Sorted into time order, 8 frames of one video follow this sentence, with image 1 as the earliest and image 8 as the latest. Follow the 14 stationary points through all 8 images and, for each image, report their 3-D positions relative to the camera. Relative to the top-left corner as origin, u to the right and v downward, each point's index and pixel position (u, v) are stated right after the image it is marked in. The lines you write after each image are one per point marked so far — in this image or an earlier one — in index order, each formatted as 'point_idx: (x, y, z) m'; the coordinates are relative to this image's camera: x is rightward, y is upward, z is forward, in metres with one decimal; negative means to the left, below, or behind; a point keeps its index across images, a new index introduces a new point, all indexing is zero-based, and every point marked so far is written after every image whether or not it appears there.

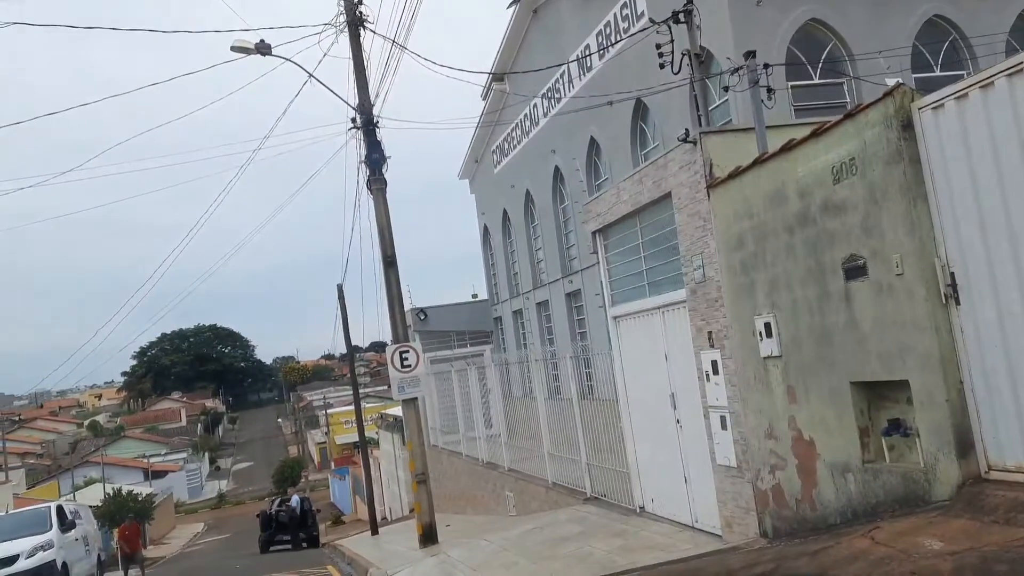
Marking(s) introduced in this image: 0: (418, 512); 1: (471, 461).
0: (-1.3, -3.2, +12.8) m
1: (-0.8, -3.4, +17.5) m
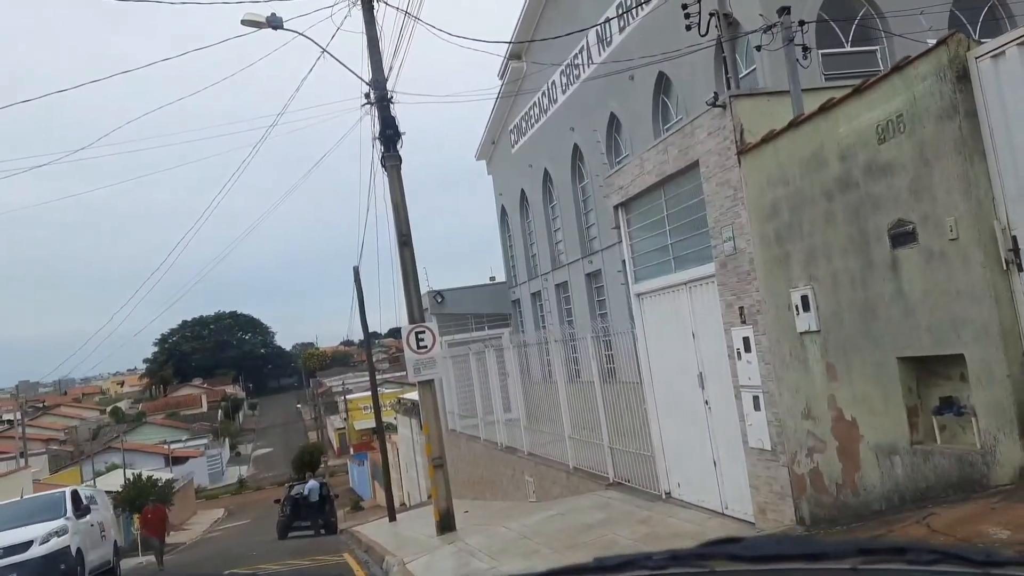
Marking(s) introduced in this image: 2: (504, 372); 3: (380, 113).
0: (-1.1, -2.9, +12.4) m
1: (-0.4, -3.0, +17.1) m
2: (-0.2, -1.5, +15.8) m
3: (-1.9, +2.5, +12.8) m
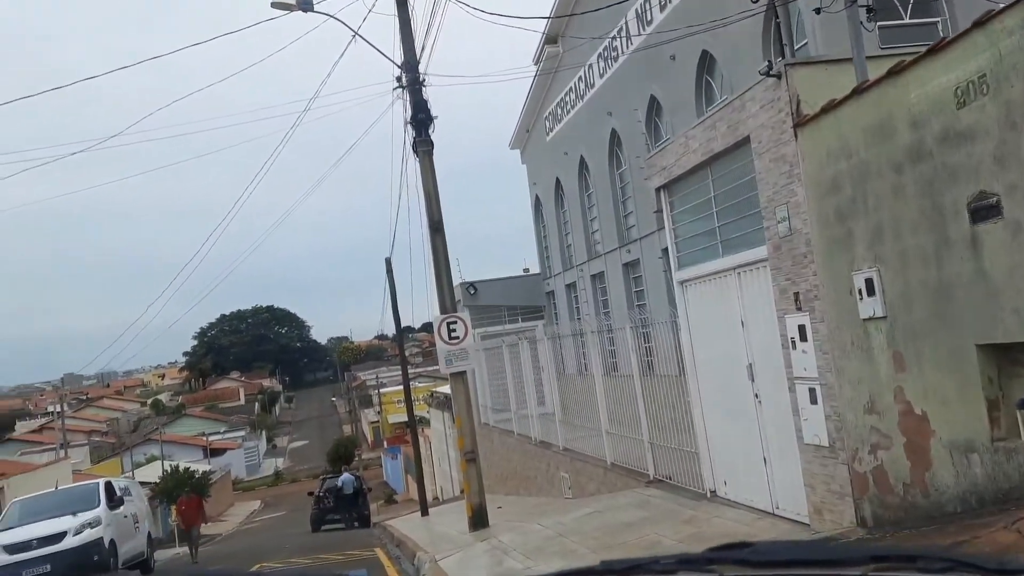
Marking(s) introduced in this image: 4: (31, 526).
0: (-0.6, -2.7, +12.0) m
1: (+0.2, -2.8, +16.7) m
2: (+0.4, -1.3, +15.4) m
3: (-1.4, +2.6, +12.4) m
4: (-7.7, -3.8, +14.6) m
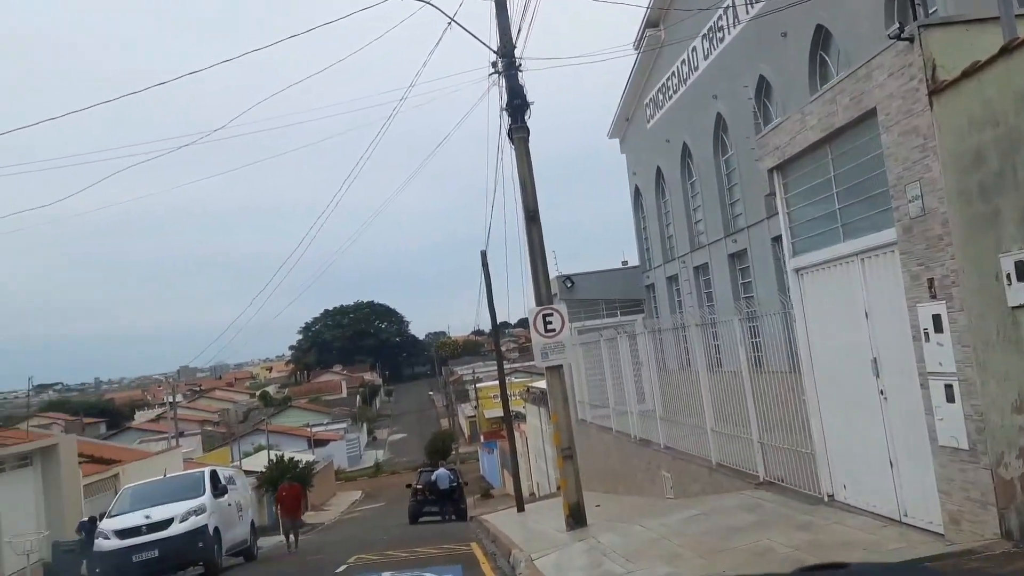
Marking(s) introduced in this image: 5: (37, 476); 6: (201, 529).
0: (+0.7, -2.6, +11.6) m
1: (+2.0, -2.7, +16.2) m
2: (+2.1, -1.2, +14.8) m
3: (-0.1, +2.8, +12.0) m
4: (-6.1, -3.7, +15.0) m
5: (-10.3, -4.1, +19.7) m
6: (-5.0, -3.9, +14.7) m
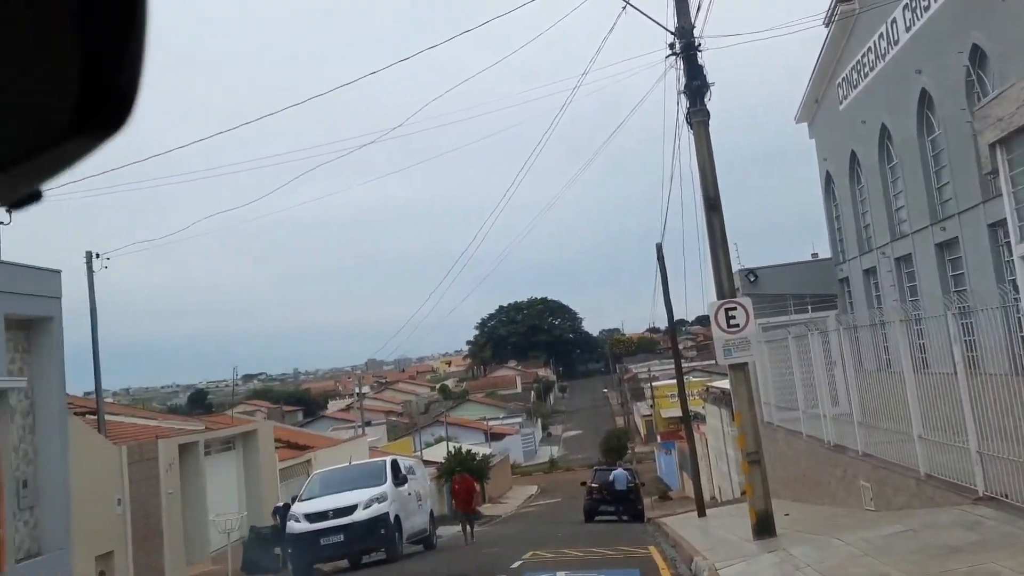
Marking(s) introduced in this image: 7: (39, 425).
0: (+2.9, -2.5, +10.9) m
1: (+5.0, -2.6, +15.1) m
2: (+4.8, -1.1, +13.8) m
3: (+2.2, +2.8, +11.4) m
4: (-3.2, -3.6, +15.5) m
5: (-6.3, -4.0, +20.9) m
6: (-2.2, -3.8, +15.0) m
7: (-7.0, -2.0, +13.4) m
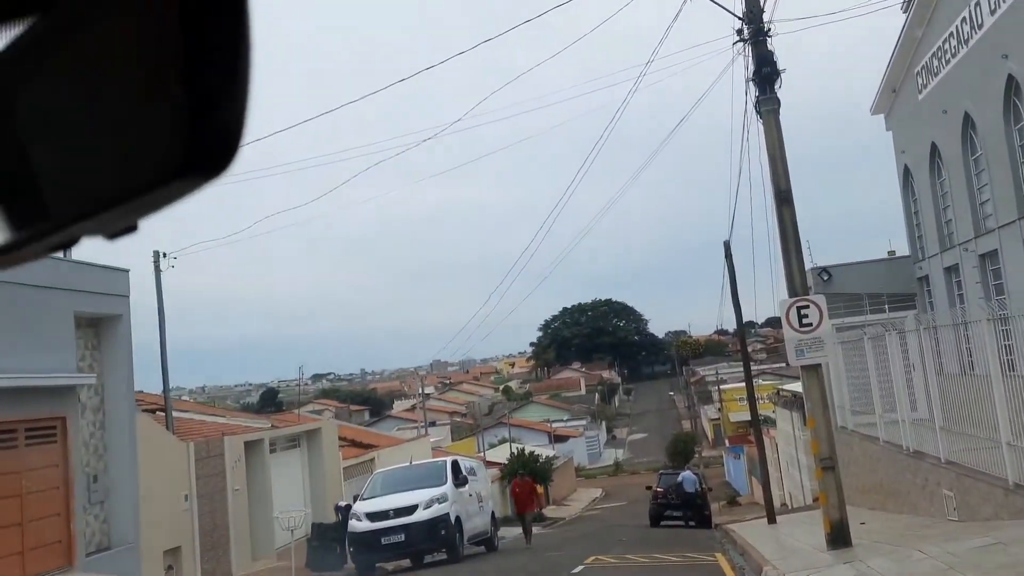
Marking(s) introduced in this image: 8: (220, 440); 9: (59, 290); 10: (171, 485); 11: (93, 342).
0: (+3.6, -2.5, +10.4) m
1: (+6.0, -2.6, +14.5) m
2: (+5.8, -1.1, +13.2) m
3: (+3.0, +2.9, +11.0) m
4: (-2.1, -3.5, +15.4) m
5: (-4.9, -3.9, +21.1) m
6: (-1.1, -3.8, +14.9) m
7: (-6.1, -2.0, +13.7) m
8: (-5.4, -2.8, +16.7) m
9: (-6.3, 0.0, +12.6) m
10: (-5.7, -3.3, +15.1) m
11: (-6.4, -0.8, +13.8) m
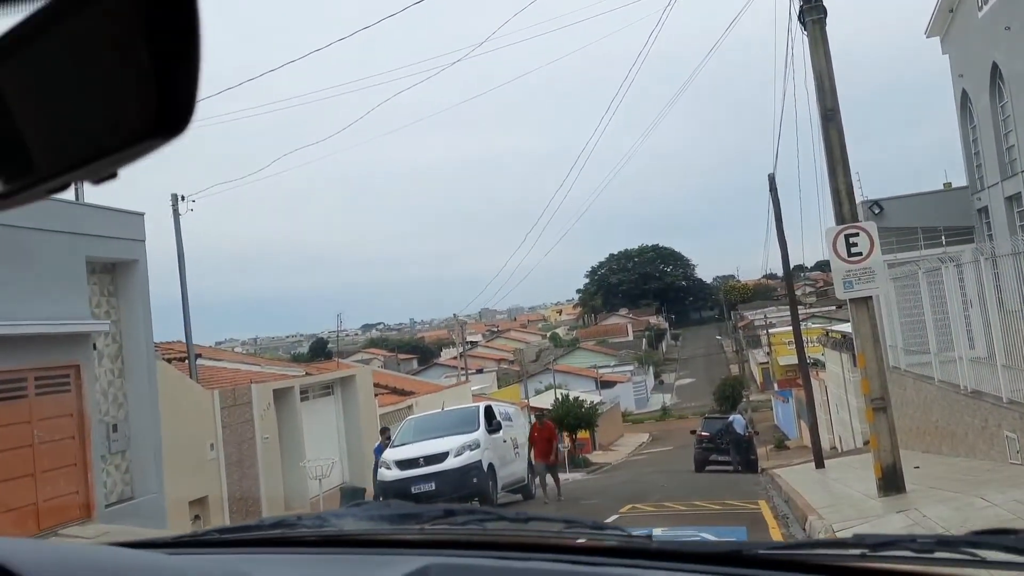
0: (+3.9, -1.7, +9.6) m
1: (+6.5, -1.5, +13.6) m
2: (+6.1, -0.1, +12.2) m
3: (+3.2, +3.7, +9.9) m
4: (-1.6, -2.6, +15.0) m
5: (-4.0, -2.7, +20.8) m
6: (-0.6, -2.8, +14.4) m
7: (-5.7, -1.2, +13.3) m
8: (-4.8, -1.8, +16.3) m
9: (-5.9, +0.7, +12.2) m
10: (-5.2, -2.4, +14.9) m
11: (-6.0, 0.0, +13.4) m
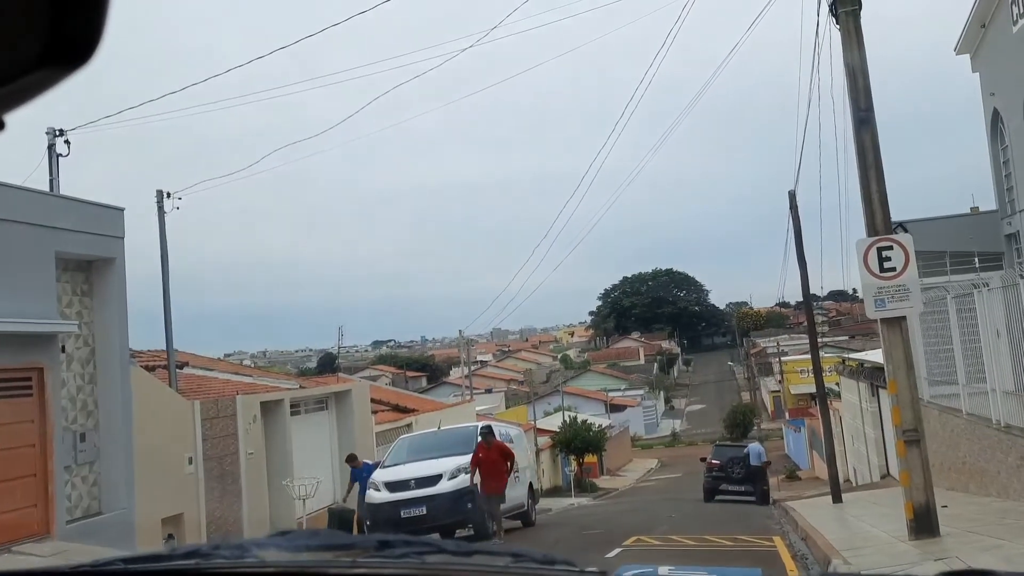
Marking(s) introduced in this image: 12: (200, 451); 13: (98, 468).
0: (+3.8, -1.9, +8.6) m
1: (+6.5, -1.9, +12.6) m
2: (+6.1, -0.4, +11.2) m
3: (+3.2, +3.5, +9.1) m
4: (-1.6, -2.7, +14.0) m
5: (-4.0, -2.9, +19.9) m
6: (-0.7, -3.0, +13.5) m
7: (-5.7, -1.2, +12.5) m
8: (-4.8, -1.9, +15.5) m
9: (-5.9, +0.7, +11.4) m
10: (-5.3, -2.4, +14.0) m
11: (-6.0, 0.0, +12.6) m
12: (-5.0, -2.6, +14.5) m
13: (-5.6, -2.4, +12.3) m
